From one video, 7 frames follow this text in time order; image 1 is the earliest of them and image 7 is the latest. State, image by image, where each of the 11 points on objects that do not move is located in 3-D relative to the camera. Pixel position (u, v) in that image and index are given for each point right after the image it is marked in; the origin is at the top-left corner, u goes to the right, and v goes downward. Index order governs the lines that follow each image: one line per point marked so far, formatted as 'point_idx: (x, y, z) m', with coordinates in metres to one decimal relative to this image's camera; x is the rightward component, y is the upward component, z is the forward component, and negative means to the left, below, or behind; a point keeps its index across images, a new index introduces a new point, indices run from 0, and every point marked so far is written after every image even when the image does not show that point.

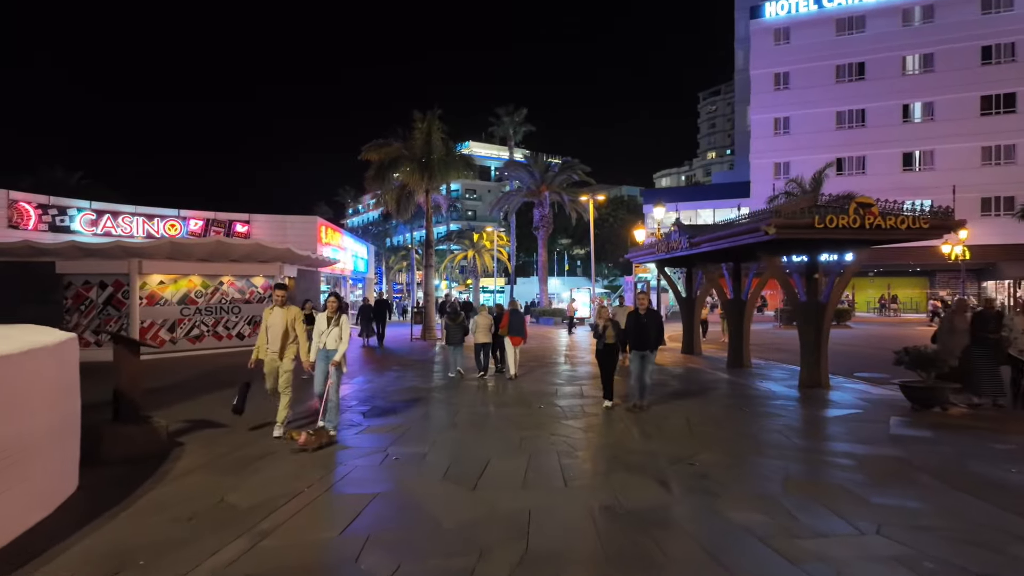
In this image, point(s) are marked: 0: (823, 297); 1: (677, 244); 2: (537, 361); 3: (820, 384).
0: (+7.0, -0.2, +11.9) m
1: (+4.8, +1.3, +15.3) m
2: (+0.7, -2.4, +18.4) m
3: (+7.0, -2.2, +12.0) m
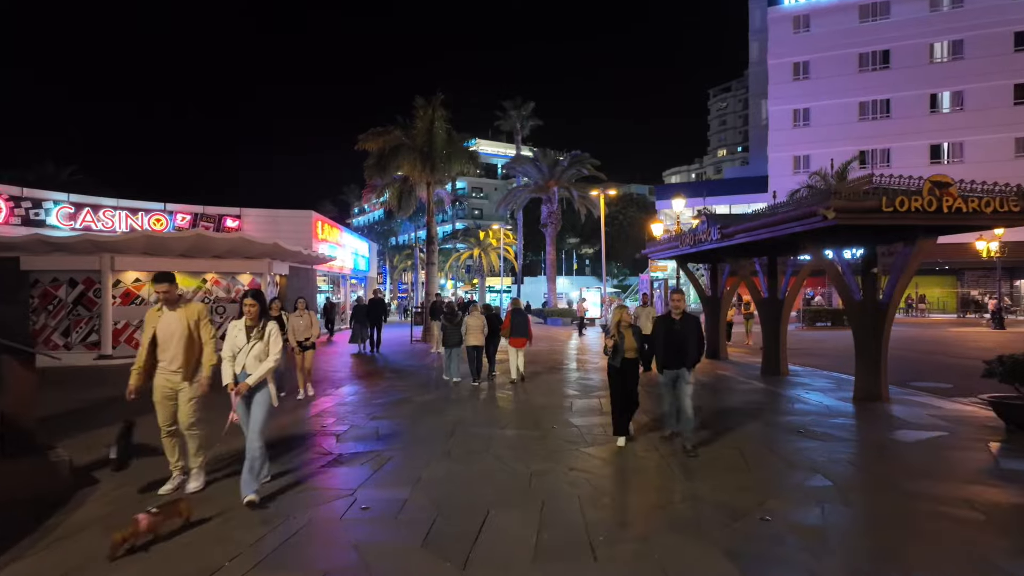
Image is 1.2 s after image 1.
0: (+7.1, -0.1, +10.2) m
1: (+5.0, +1.3, +13.6) m
2: (+0.9, -2.3, +16.7) m
3: (+7.1, -2.1, +10.3) m
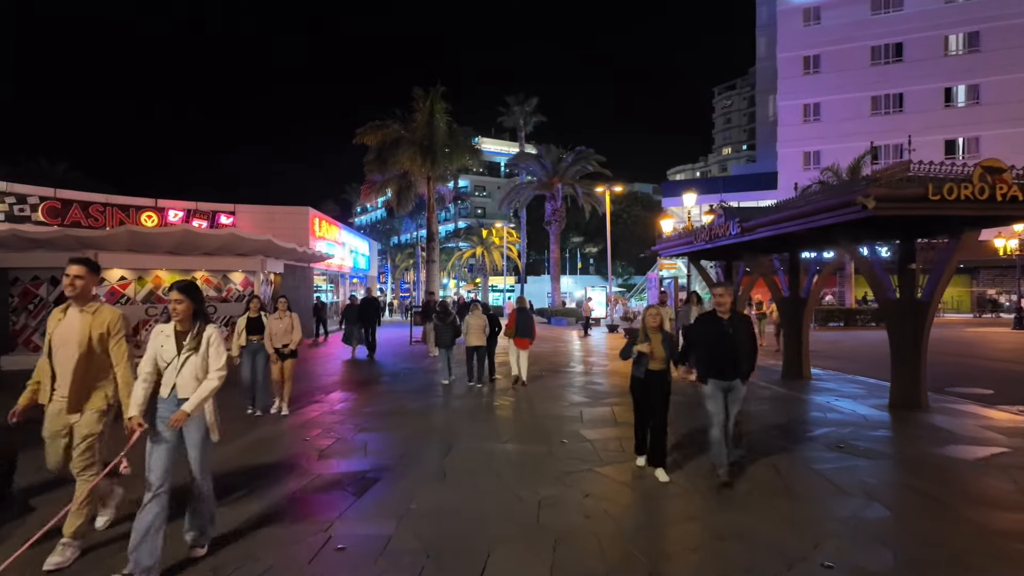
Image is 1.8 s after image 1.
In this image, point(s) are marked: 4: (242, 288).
0: (+7.2, -0.1, +9.3) m
1: (+5.0, +1.4, +12.7) m
2: (+1.0, -2.3, +15.9) m
3: (+7.2, -2.1, +9.4) m
4: (-9.5, 0.0, +18.6) m
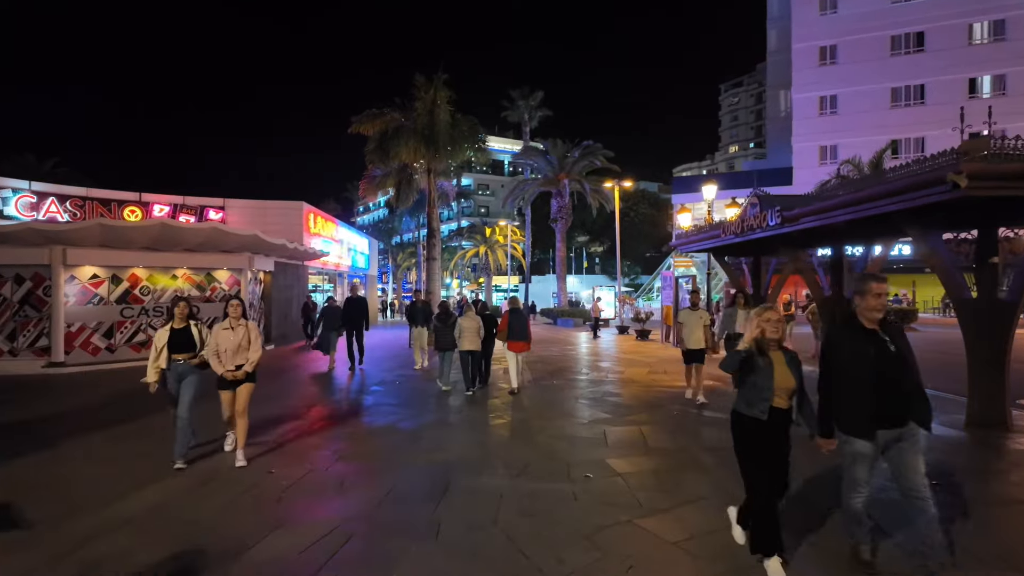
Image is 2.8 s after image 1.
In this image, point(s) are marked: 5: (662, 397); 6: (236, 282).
0: (+7.3, 0.0, +7.9) m
1: (+5.2, +1.4, +11.3) m
2: (+1.2, -2.3, +14.5) m
3: (+7.4, -2.1, +8.0) m
4: (-9.3, 0.0, +17.2) m
5: (+2.8, -2.1, +10.1) m
6: (-9.1, +0.2, +17.4) m
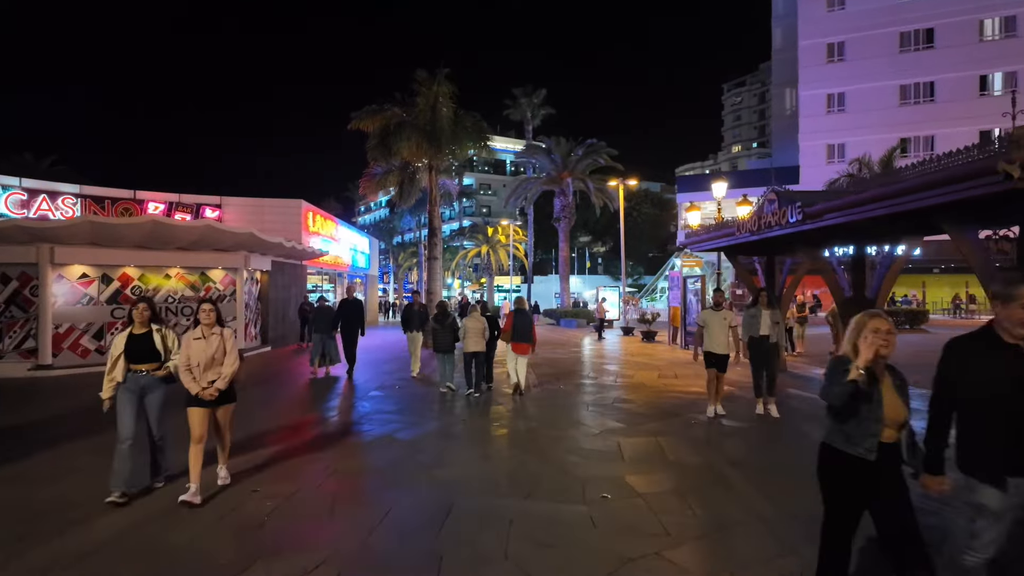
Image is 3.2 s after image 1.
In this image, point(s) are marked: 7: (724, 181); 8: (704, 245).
0: (+7.4, -0.1, +7.3) m
1: (+5.3, +1.4, +10.7) m
2: (+1.3, -2.3, +13.9) m
3: (+7.5, -2.1, +7.4) m
4: (-9.2, 0.0, +16.7) m
5: (+2.9, -2.1, +9.6) m
6: (-9.0, +0.2, +16.9) m
7: (+7.5, +3.8, +18.7) m
8: (+5.5, +1.2, +15.3) m
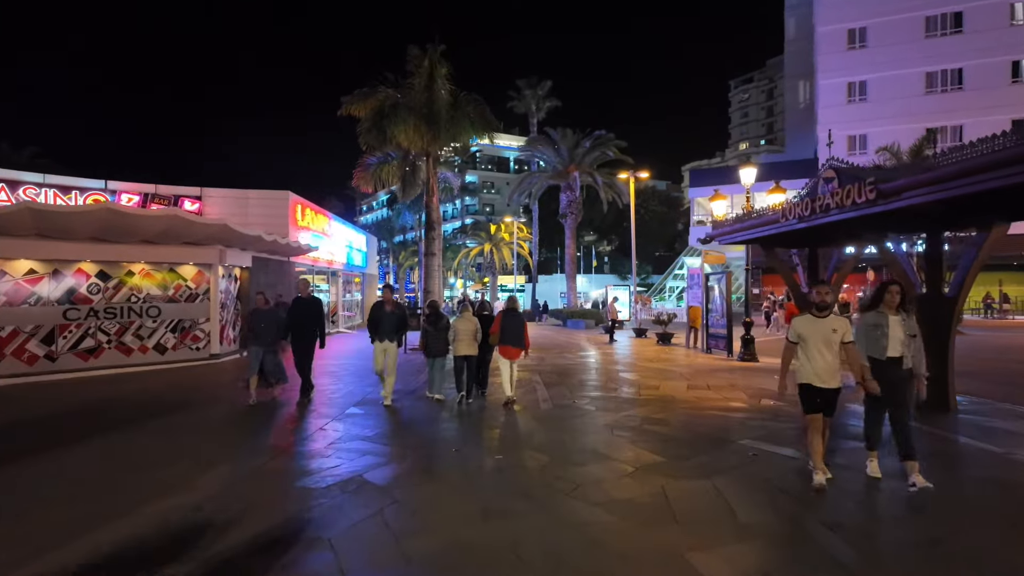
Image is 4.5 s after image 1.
0: (+7.5, 0.0, +5.5) m
1: (+5.4, +1.5, +8.9) m
2: (+1.4, -2.2, +12.2) m
3: (+7.5, -2.0, +5.6) m
4: (-9.0, +0.1, +15.0) m
5: (+3.0, -2.0, +7.8) m
6: (-8.8, +0.3, +15.2) m
7: (+7.6, +3.8, +16.9) m
8: (+5.7, +1.3, +13.4) m
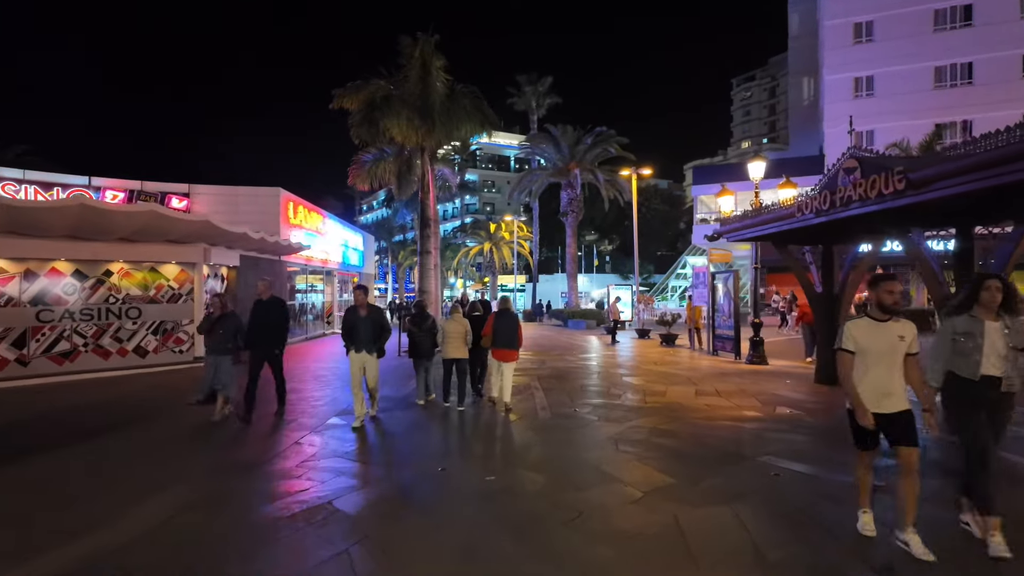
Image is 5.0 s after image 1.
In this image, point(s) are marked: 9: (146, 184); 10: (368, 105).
0: (+7.4, 0.0, +4.8) m
1: (+5.4, +1.5, +8.2) m
2: (+1.4, -2.2, +11.5) m
3: (+7.5, -2.0, +4.9) m
4: (-9.1, +0.1, +14.4) m
5: (+3.0, -2.0, +7.1) m
6: (-8.9, +0.3, +14.5) m
7: (+7.6, +3.9, +16.2) m
8: (+5.6, +1.3, +12.7) m
9: (-13.0, +3.6, +18.7) m
10: (-5.0, +6.3, +18.4) m
